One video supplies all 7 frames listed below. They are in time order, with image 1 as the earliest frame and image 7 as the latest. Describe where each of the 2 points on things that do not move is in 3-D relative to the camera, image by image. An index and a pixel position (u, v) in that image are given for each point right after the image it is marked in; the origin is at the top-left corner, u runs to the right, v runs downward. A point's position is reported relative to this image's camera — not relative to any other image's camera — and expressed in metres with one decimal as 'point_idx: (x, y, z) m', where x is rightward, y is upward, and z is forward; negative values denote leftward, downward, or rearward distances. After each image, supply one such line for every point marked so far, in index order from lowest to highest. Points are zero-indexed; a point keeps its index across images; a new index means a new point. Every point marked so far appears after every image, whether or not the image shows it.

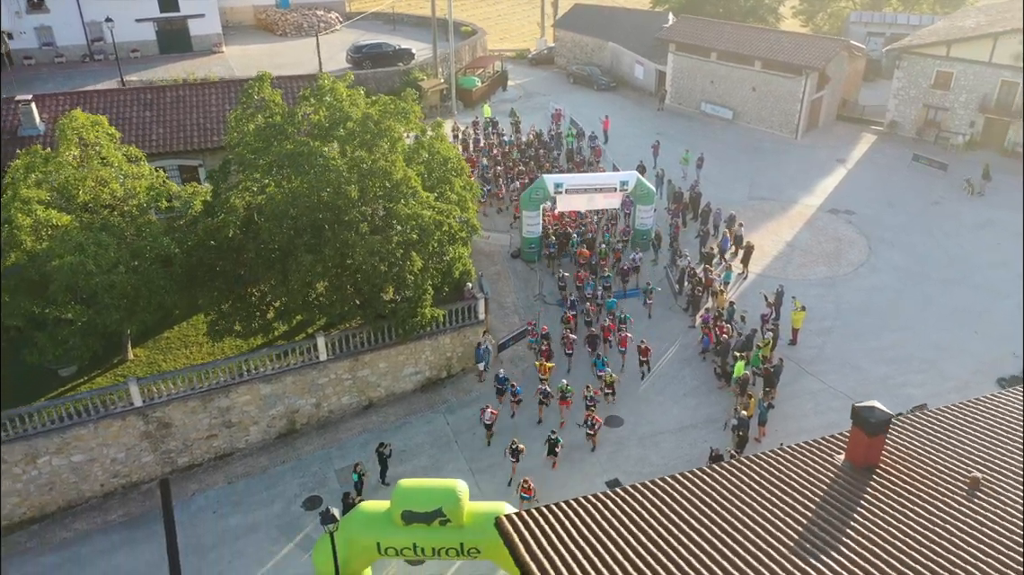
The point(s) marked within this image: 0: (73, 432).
0: (-7.1, -2.3, +17.8) m
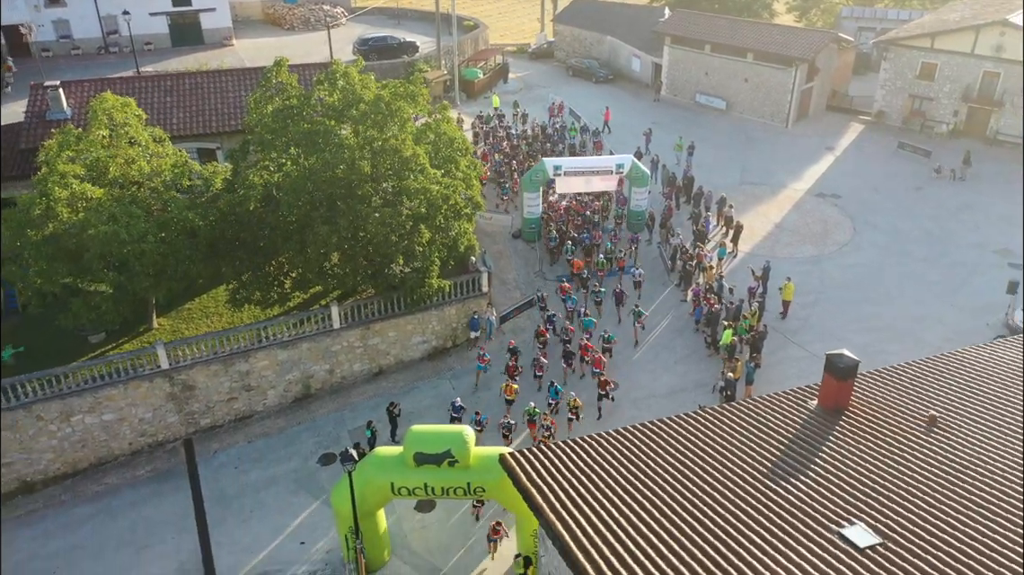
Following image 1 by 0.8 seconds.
0: (-7.1, -1.8, +19.1) m
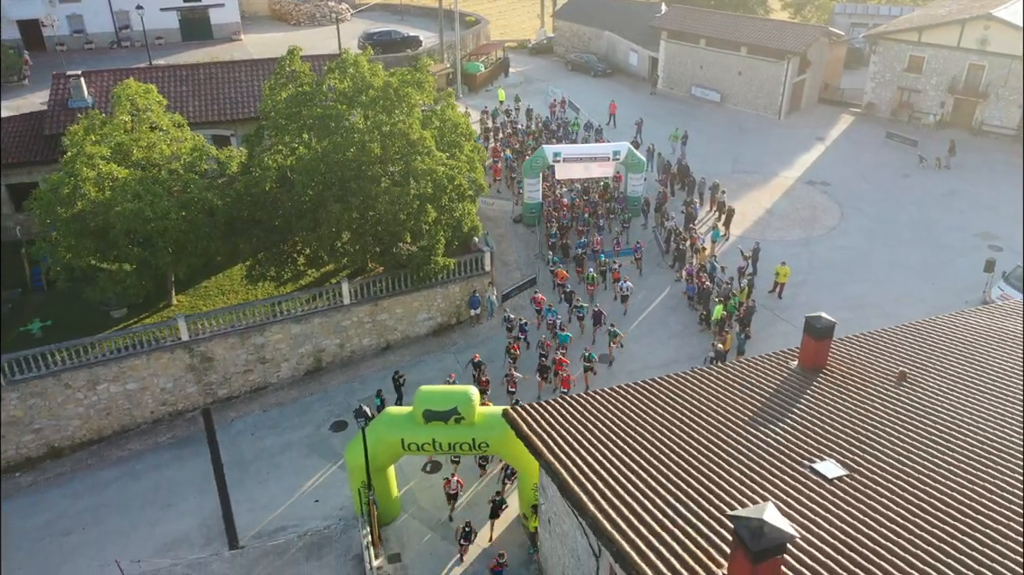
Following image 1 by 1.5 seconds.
0: (-7.0, -1.4, +20.2) m
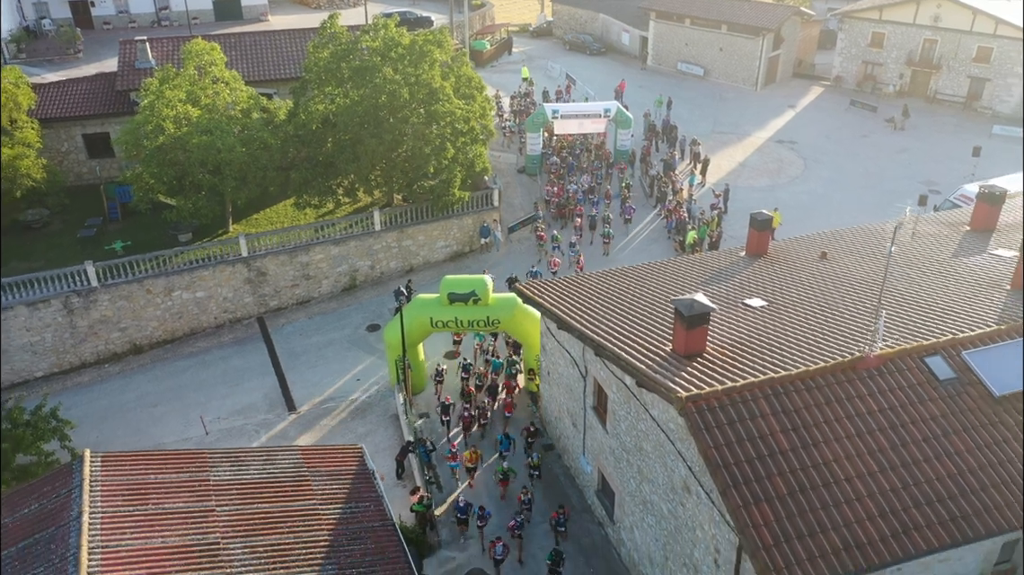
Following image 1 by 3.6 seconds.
0: (-6.9, +0.3, +24.2) m
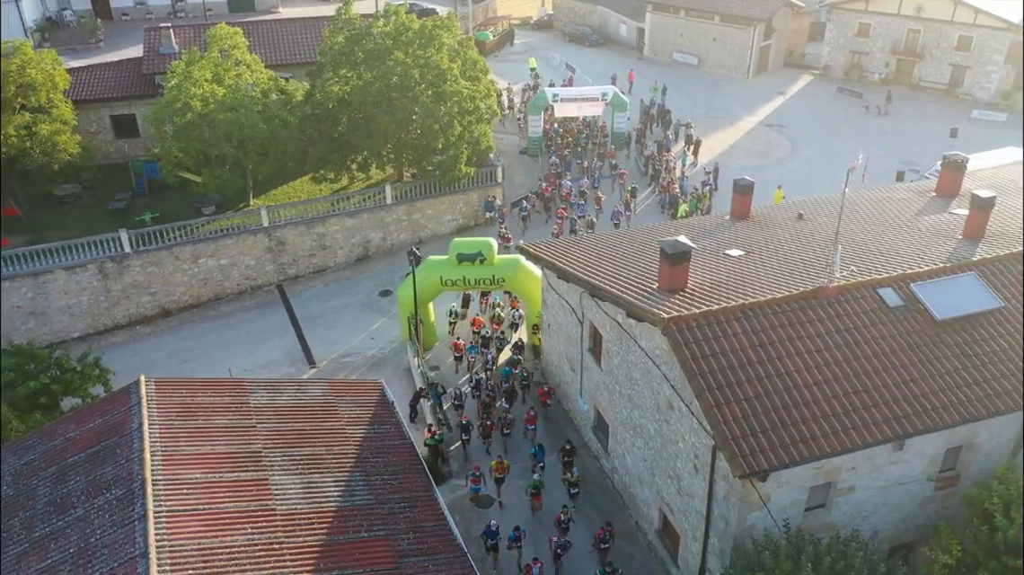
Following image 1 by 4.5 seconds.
0: (-6.8, +1.1, +26.0) m
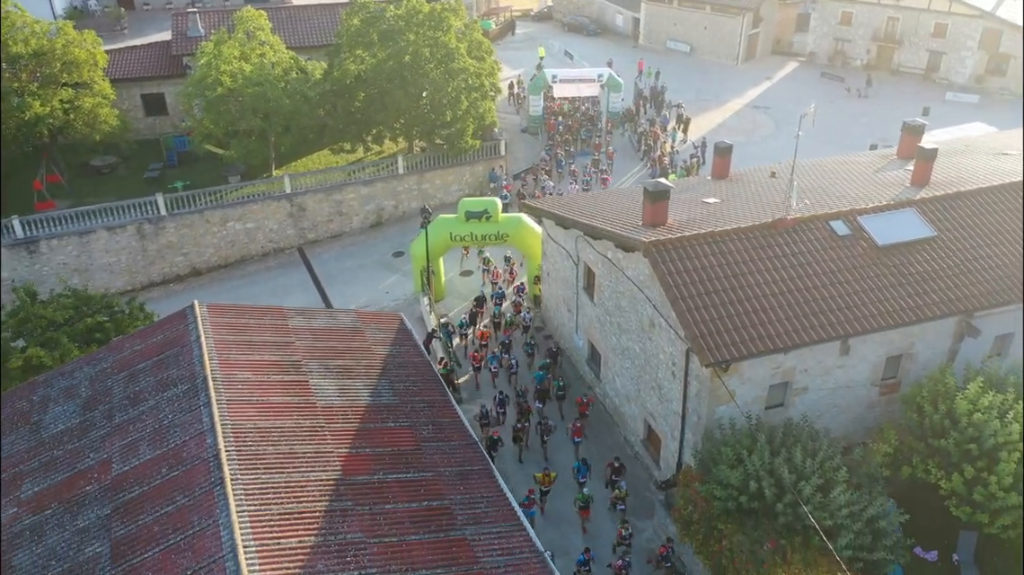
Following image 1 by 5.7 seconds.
0: (-6.8, +2.1, +28.3) m
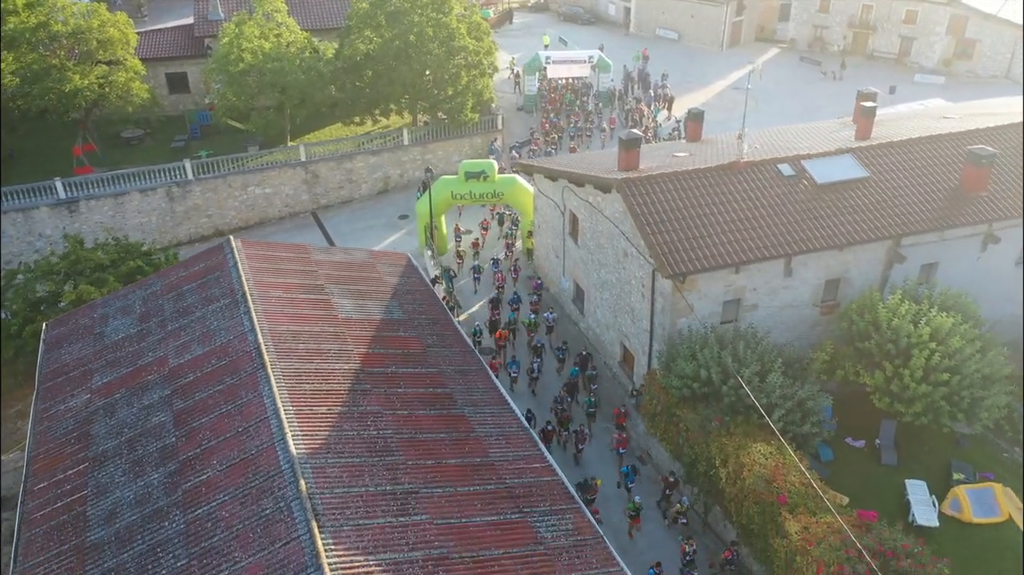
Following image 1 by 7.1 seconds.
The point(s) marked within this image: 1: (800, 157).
0: (-6.9, +3.2, +31.0) m
1: (+5.0, +2.3, +19.2) m
